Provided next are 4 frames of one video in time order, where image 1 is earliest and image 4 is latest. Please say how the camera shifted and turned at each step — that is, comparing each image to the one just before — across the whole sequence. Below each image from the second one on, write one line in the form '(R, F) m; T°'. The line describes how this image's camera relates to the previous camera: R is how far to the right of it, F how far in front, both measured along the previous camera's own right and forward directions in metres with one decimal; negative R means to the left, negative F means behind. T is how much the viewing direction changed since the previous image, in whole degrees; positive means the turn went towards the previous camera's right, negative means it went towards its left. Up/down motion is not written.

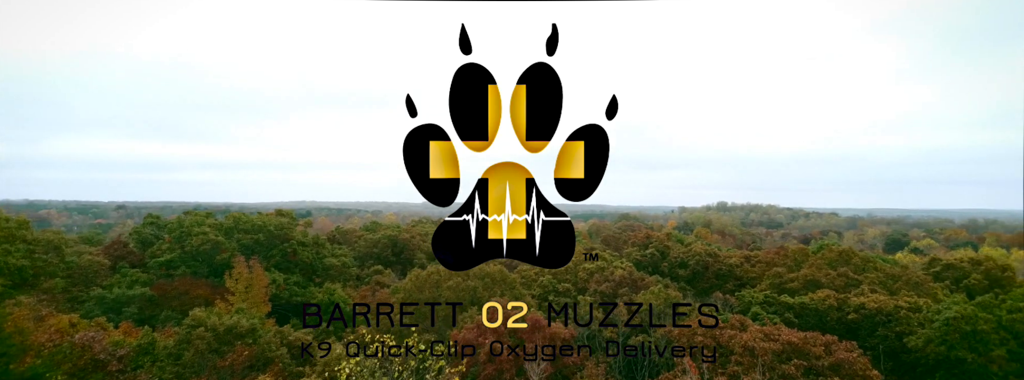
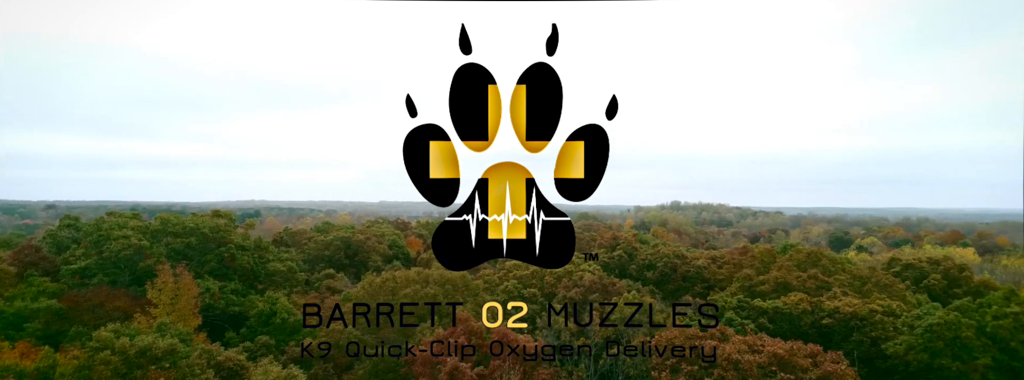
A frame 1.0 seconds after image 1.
(-0.1, +1.3) m; +4°
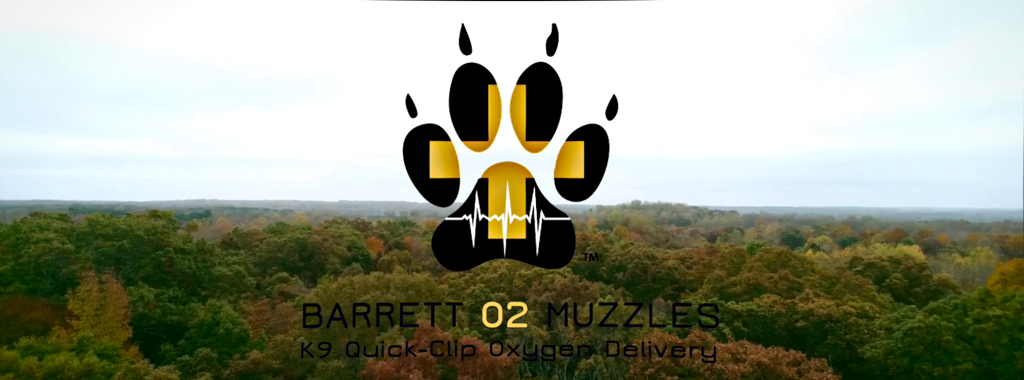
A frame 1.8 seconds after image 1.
(-0.1, +0.9) m; +4°
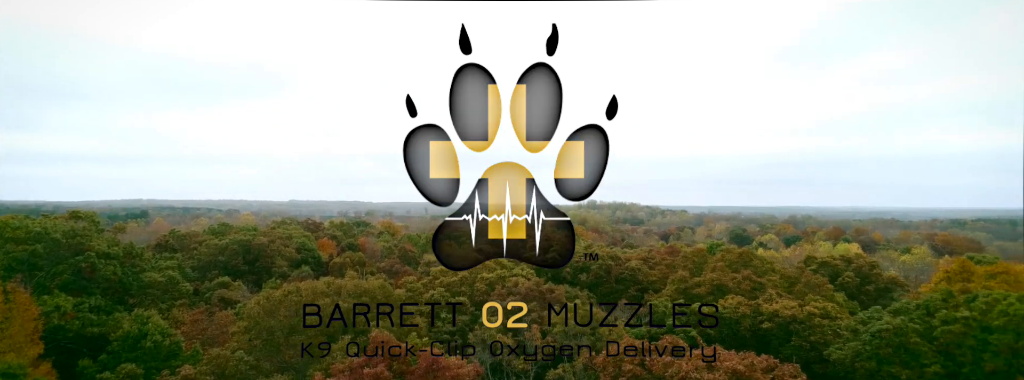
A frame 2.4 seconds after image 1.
(-0.1, +0.8) m; +5°
